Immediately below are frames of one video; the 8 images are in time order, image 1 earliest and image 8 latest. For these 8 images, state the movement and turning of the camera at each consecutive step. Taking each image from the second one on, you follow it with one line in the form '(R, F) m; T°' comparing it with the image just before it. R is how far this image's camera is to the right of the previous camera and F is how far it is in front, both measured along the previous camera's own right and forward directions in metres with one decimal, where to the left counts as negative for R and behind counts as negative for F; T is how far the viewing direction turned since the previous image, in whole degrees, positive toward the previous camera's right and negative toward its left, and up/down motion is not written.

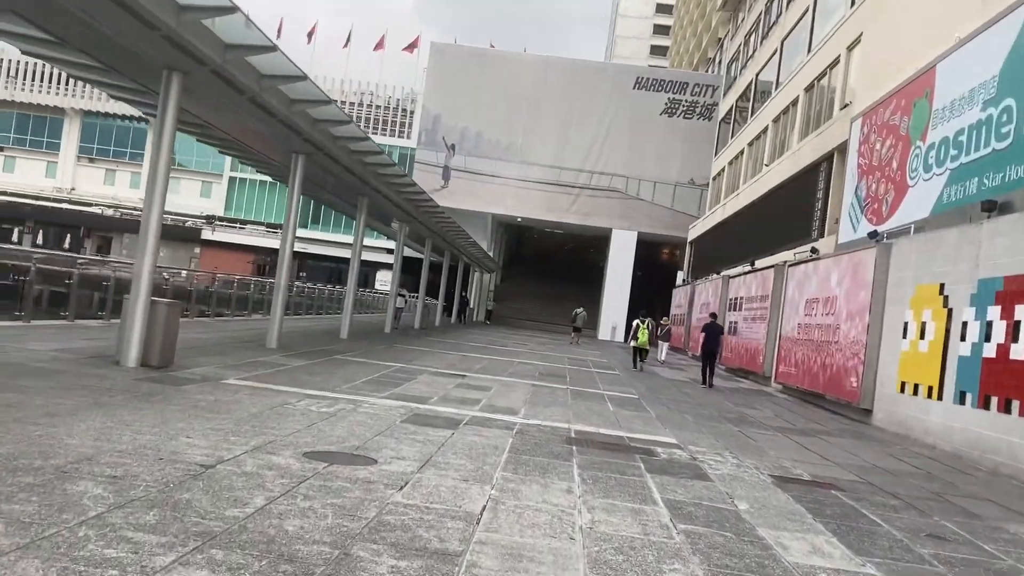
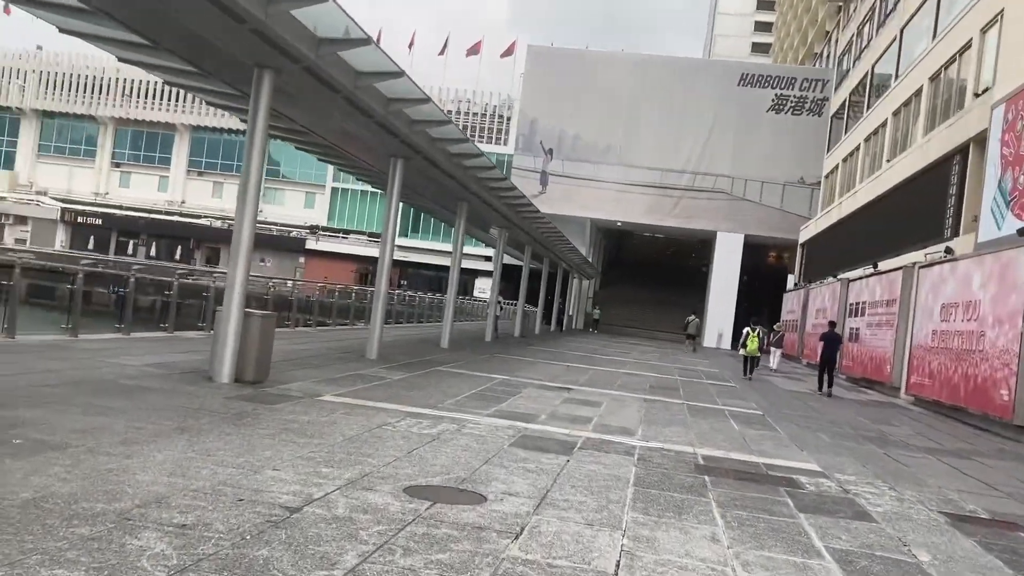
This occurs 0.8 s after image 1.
(-0.2, +0.9) m; -6°
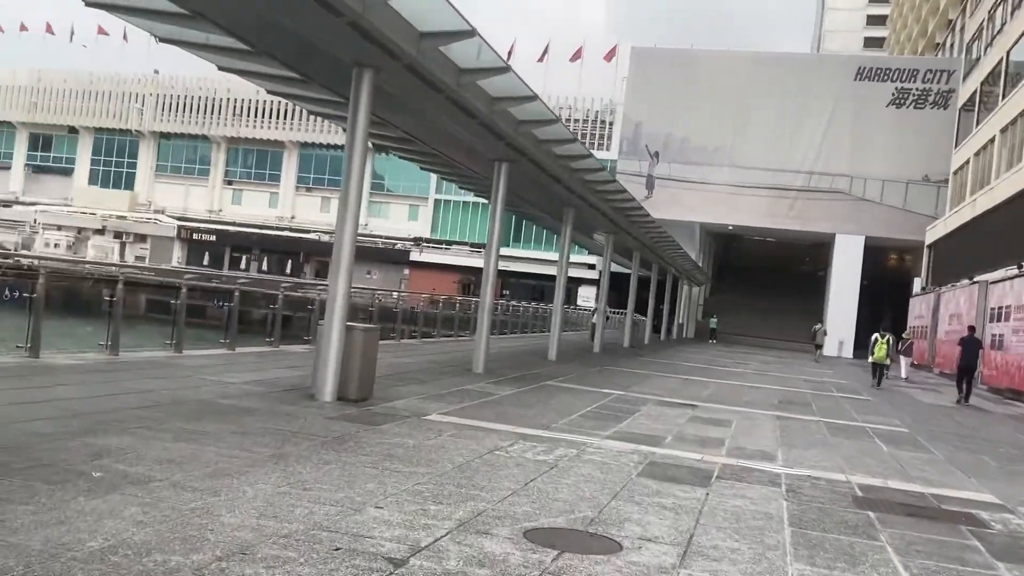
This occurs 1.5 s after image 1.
(-0.2, +0.8) m; -6°
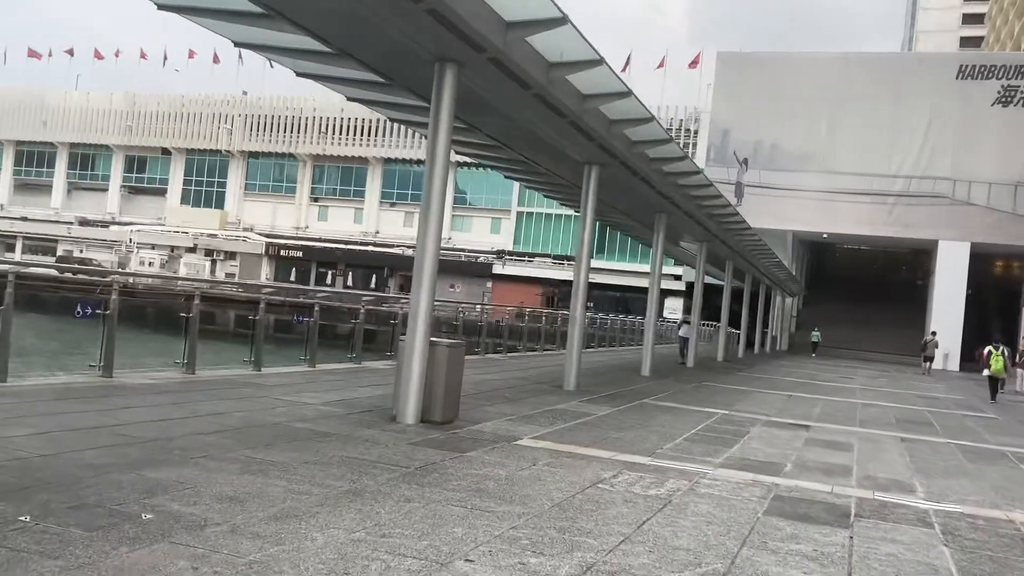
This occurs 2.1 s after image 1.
(-0.1, +0.8) m; -5°
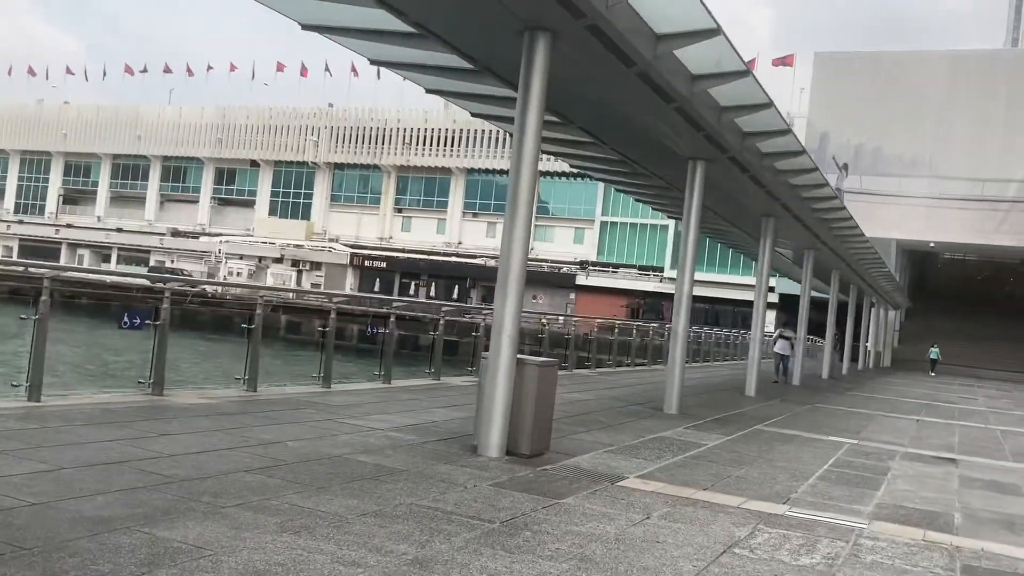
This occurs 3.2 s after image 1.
(-0.1, +1.2) m; -5°
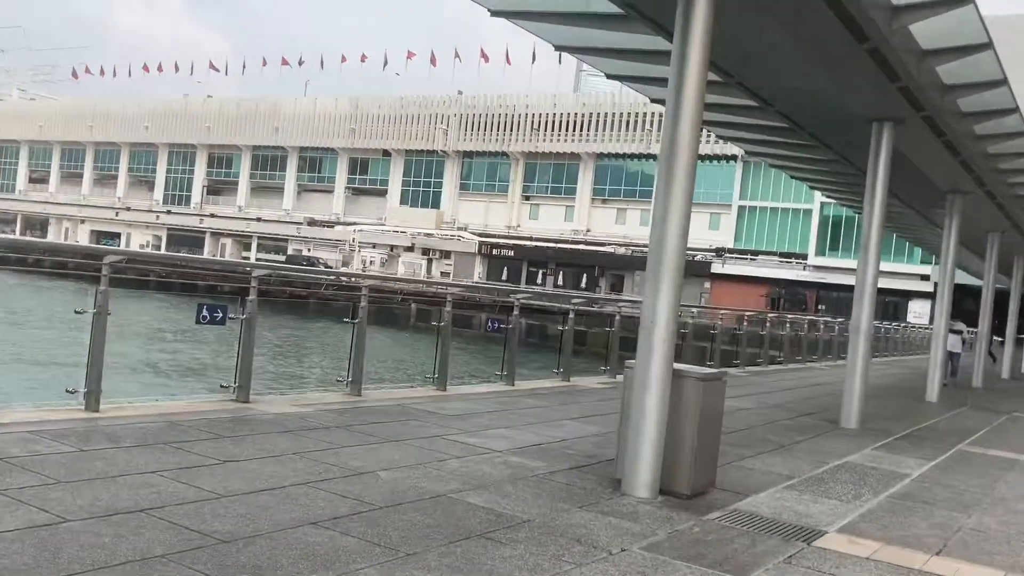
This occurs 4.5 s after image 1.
(-0.1, +1.5) m; -8°
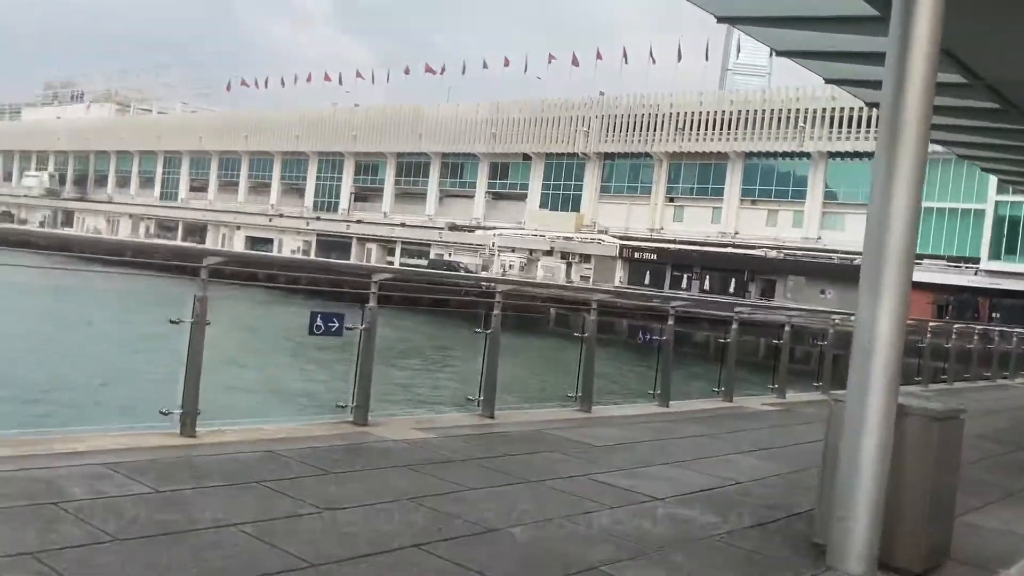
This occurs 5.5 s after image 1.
(-0.1, +1.1) m; -8°
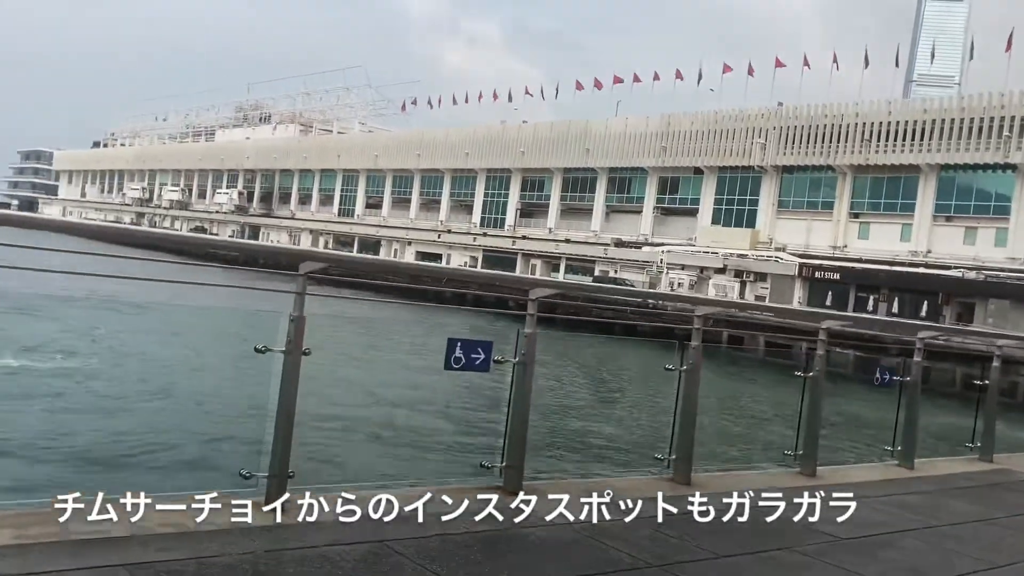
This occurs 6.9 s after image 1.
(-0.2, +1.7) m; -10°
